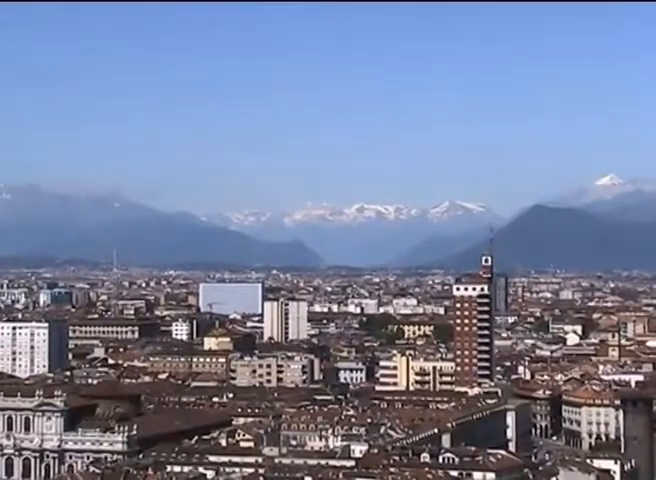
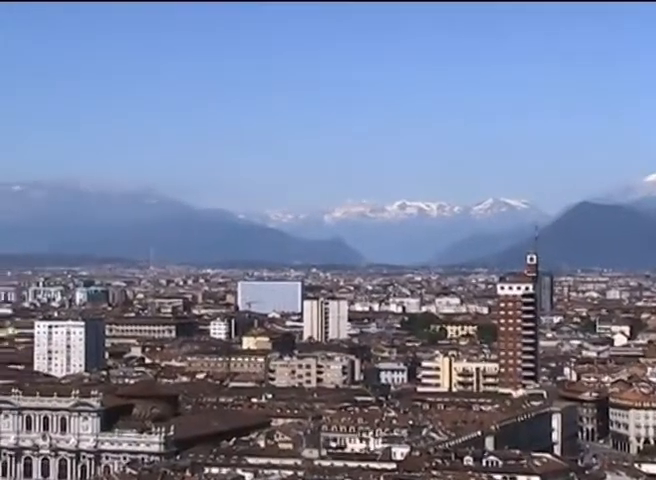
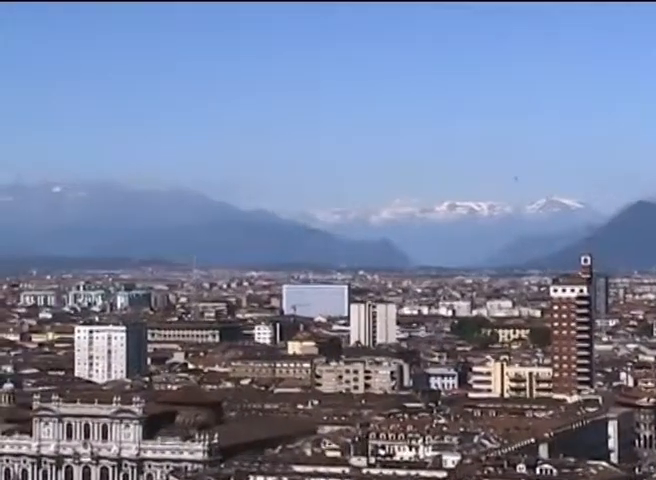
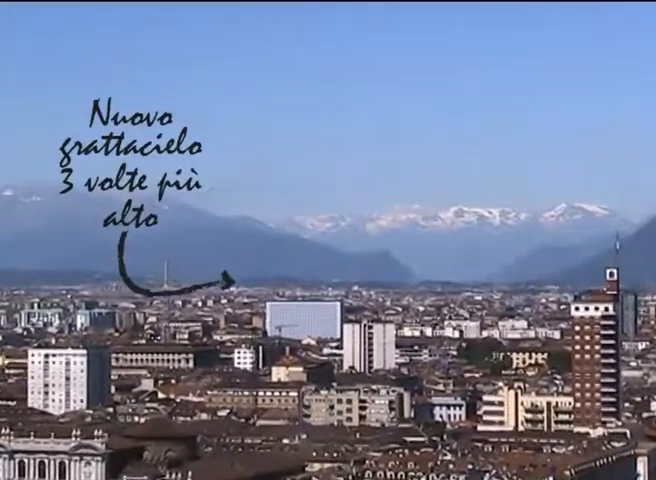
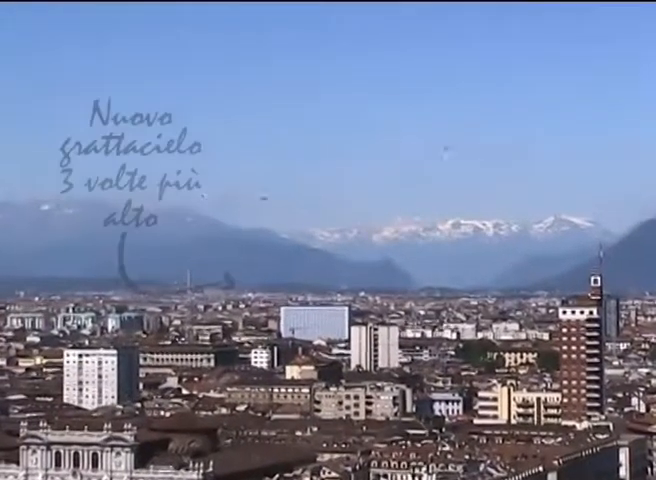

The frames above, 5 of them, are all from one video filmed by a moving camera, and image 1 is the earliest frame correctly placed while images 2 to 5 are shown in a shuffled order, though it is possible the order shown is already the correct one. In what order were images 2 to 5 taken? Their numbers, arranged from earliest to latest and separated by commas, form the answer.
2, 3, 5, 4
